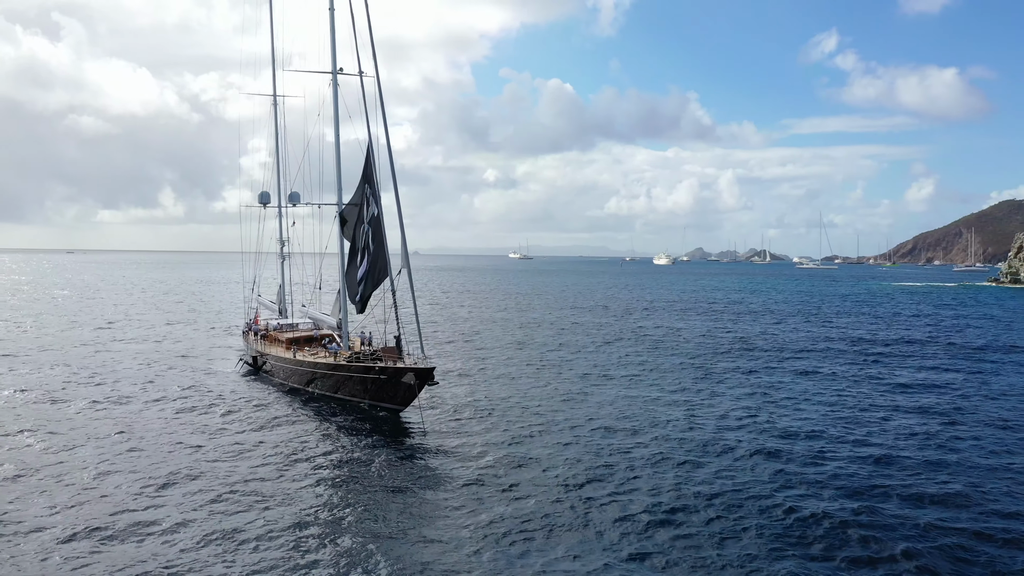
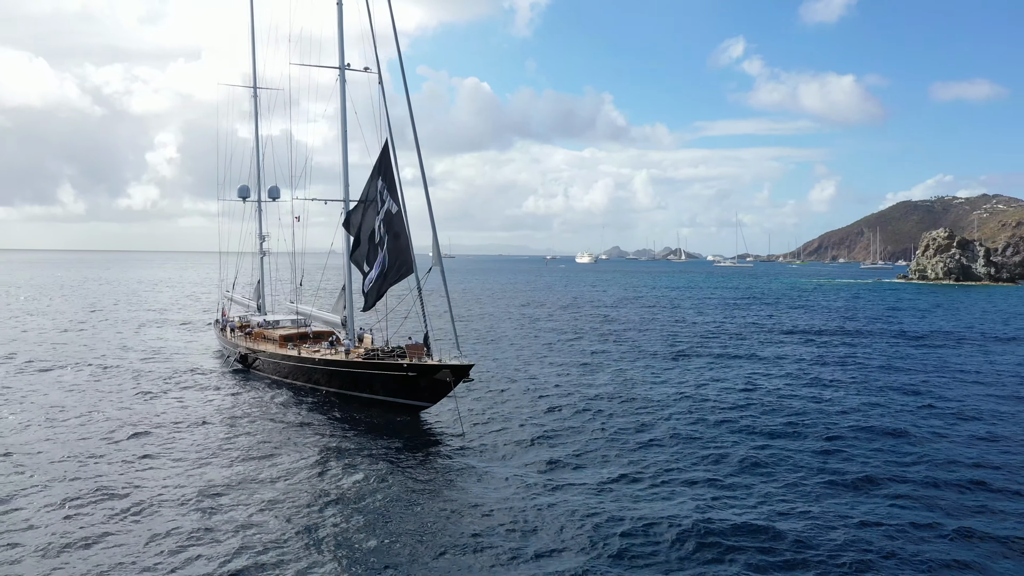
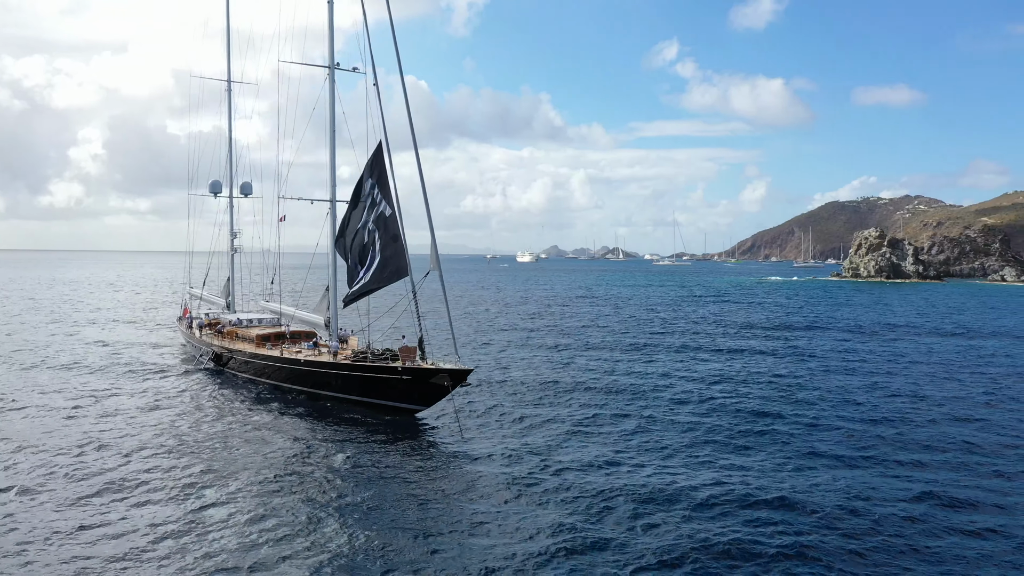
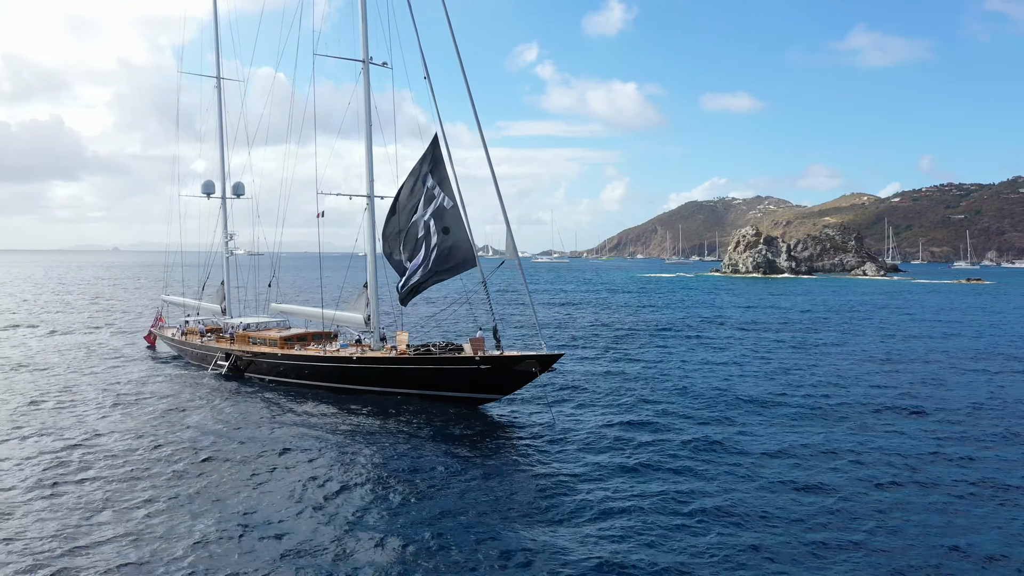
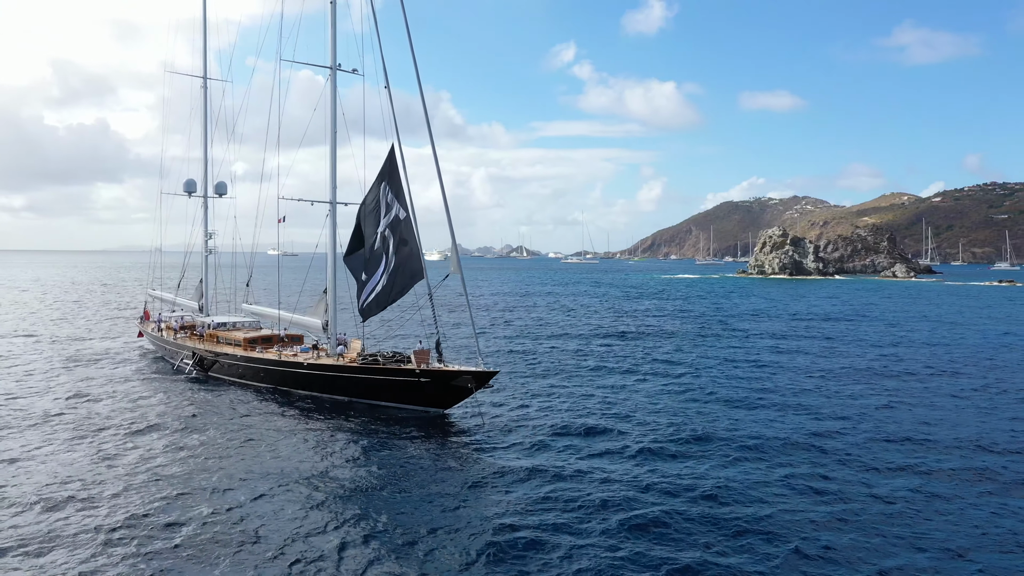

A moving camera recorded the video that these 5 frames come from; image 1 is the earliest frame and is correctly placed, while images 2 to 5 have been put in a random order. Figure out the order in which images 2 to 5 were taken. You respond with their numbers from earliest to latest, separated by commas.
2, 3, 5, 4
